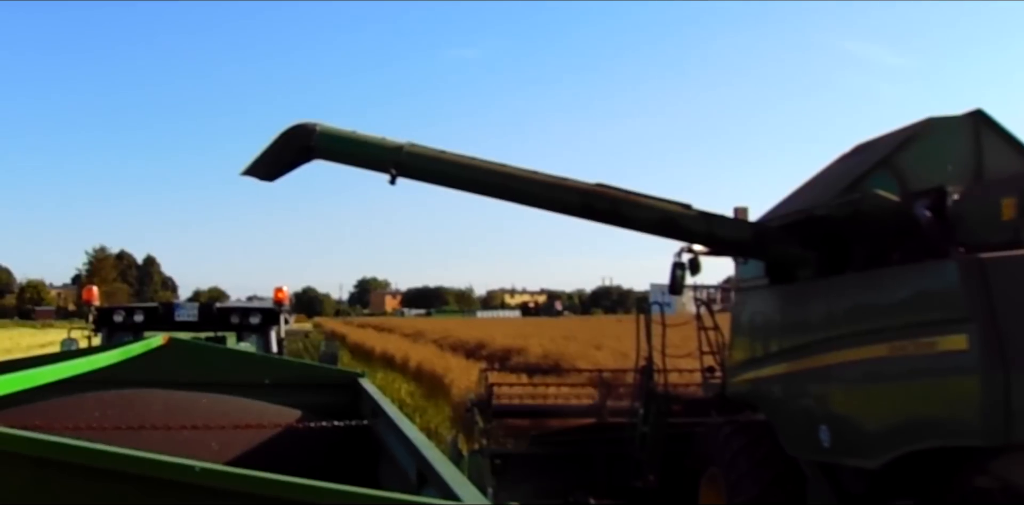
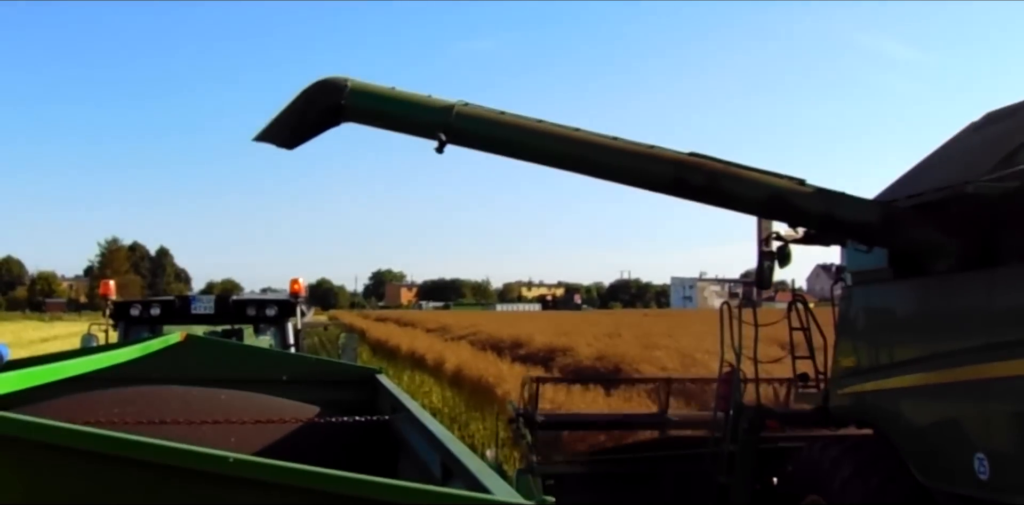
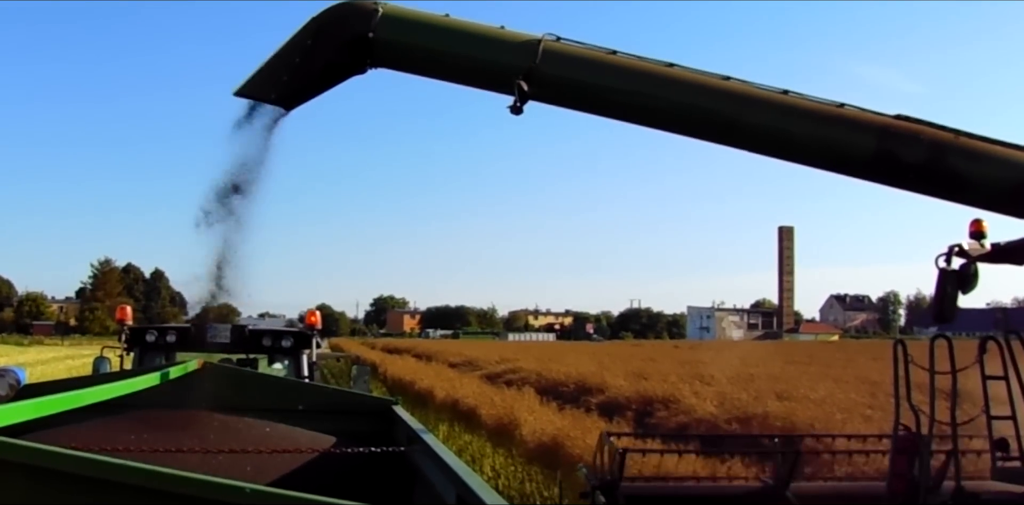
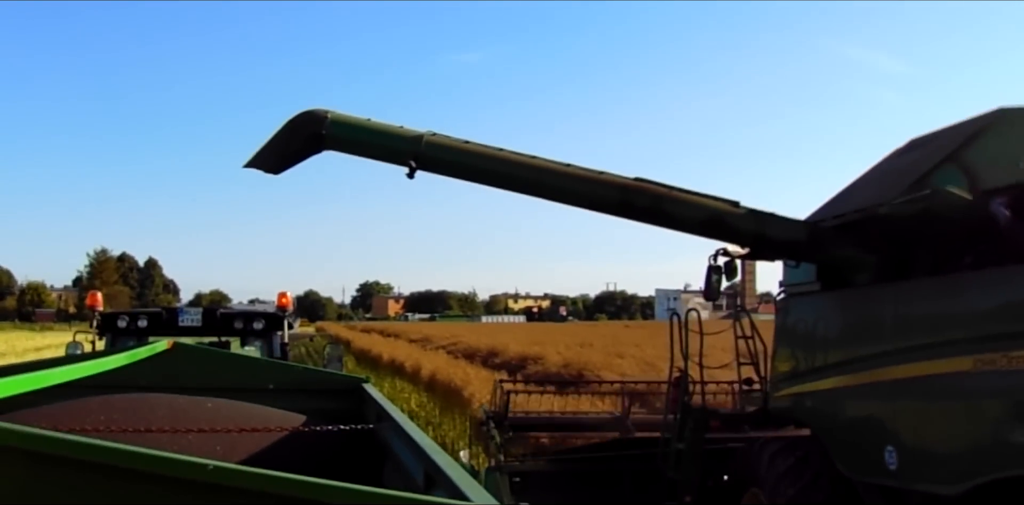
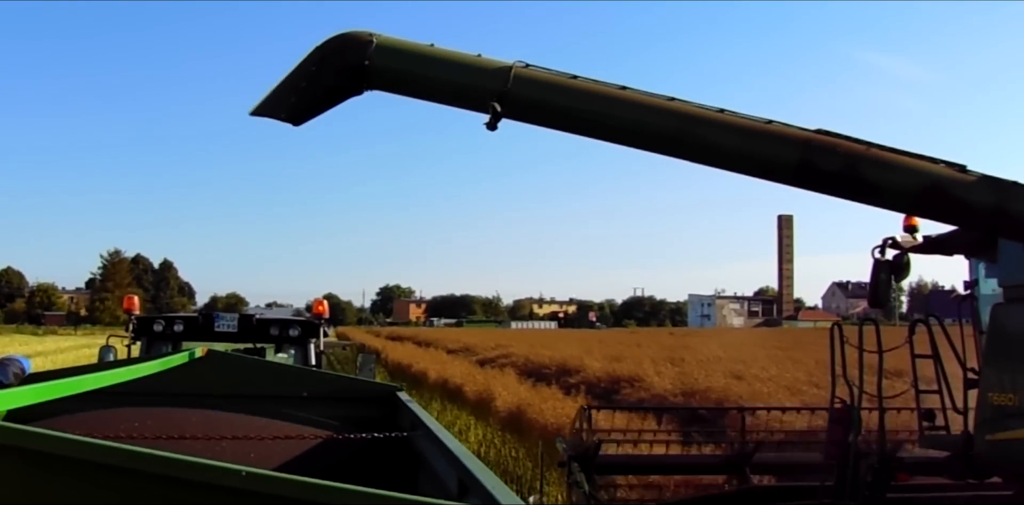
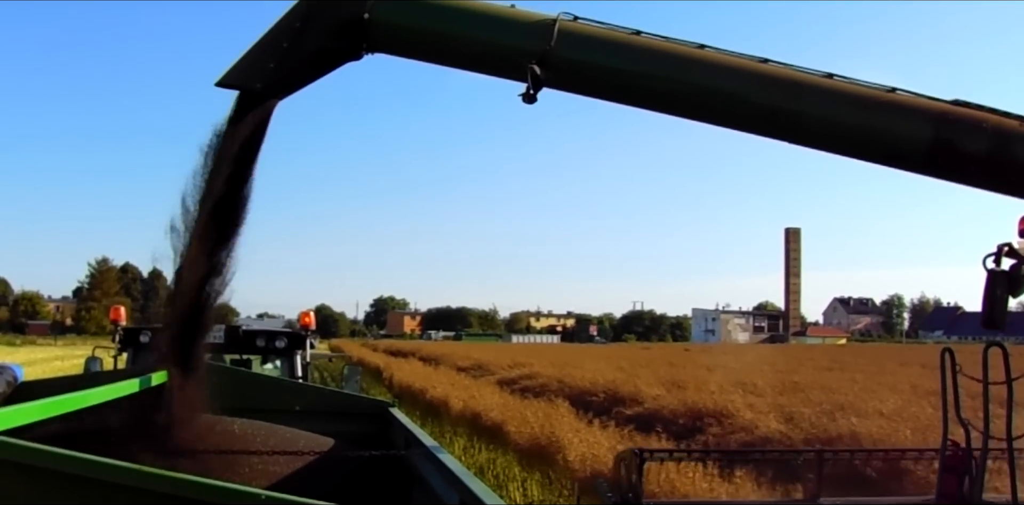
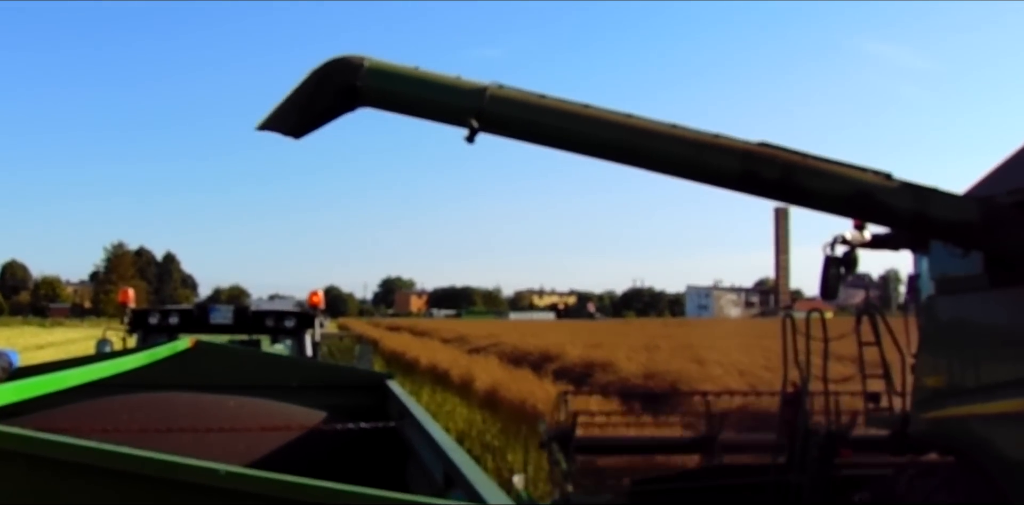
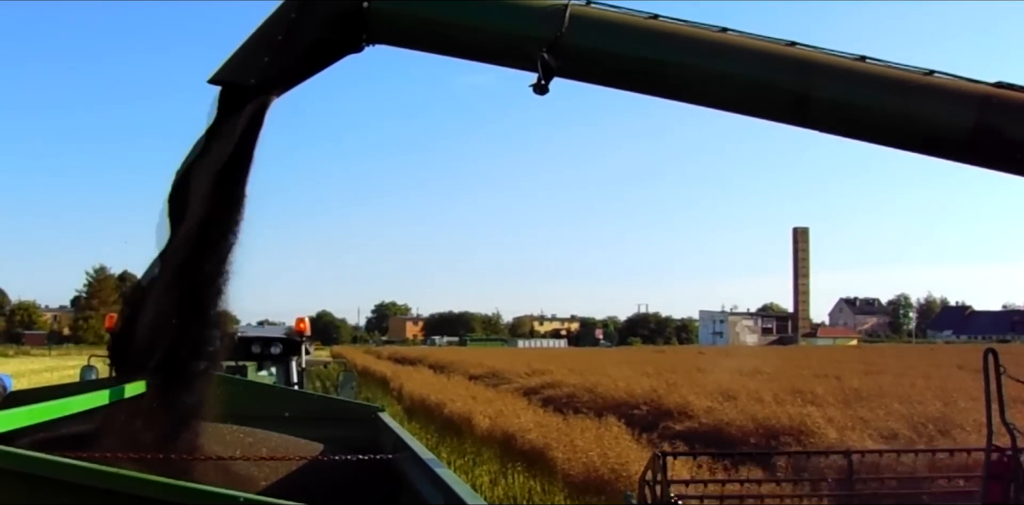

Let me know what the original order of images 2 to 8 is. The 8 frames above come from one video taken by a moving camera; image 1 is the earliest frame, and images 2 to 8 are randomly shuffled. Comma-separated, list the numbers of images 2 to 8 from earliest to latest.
4, 2, 7, 5, 3, 6, 8
